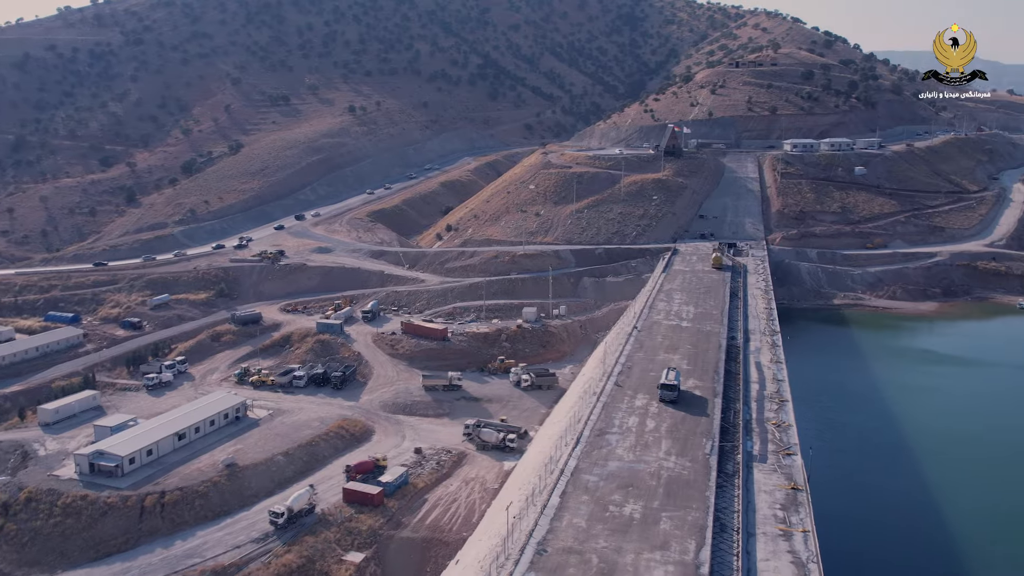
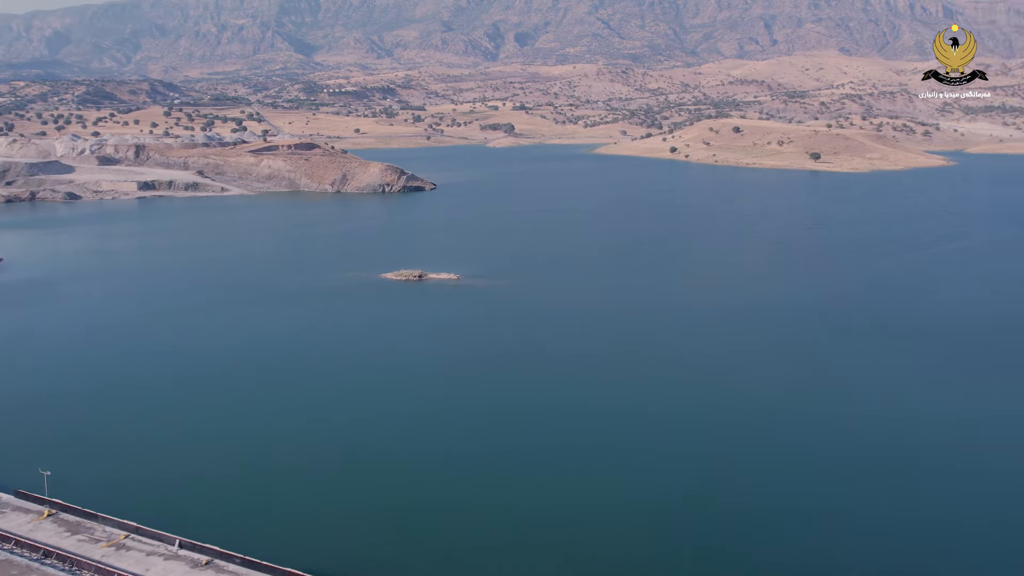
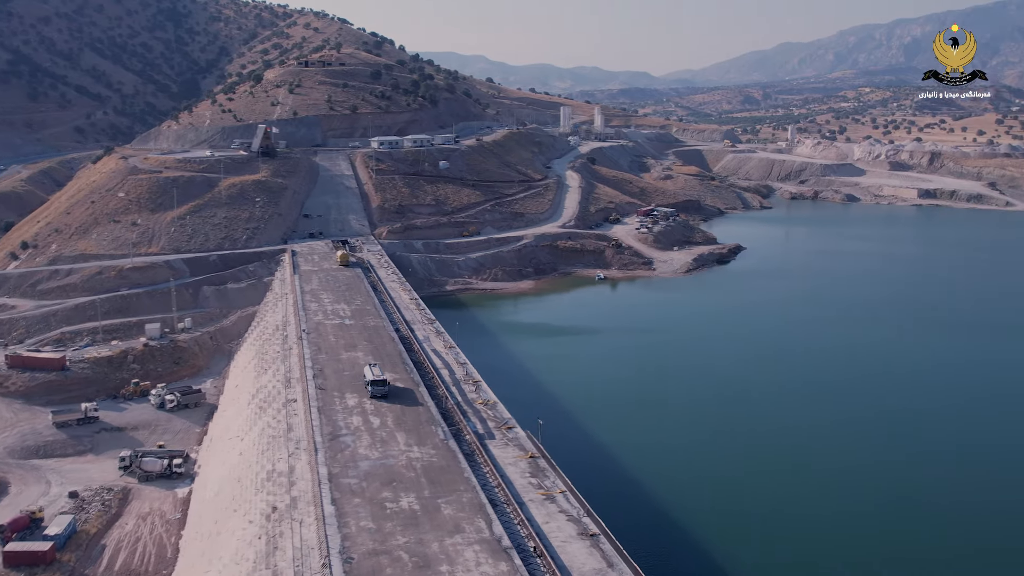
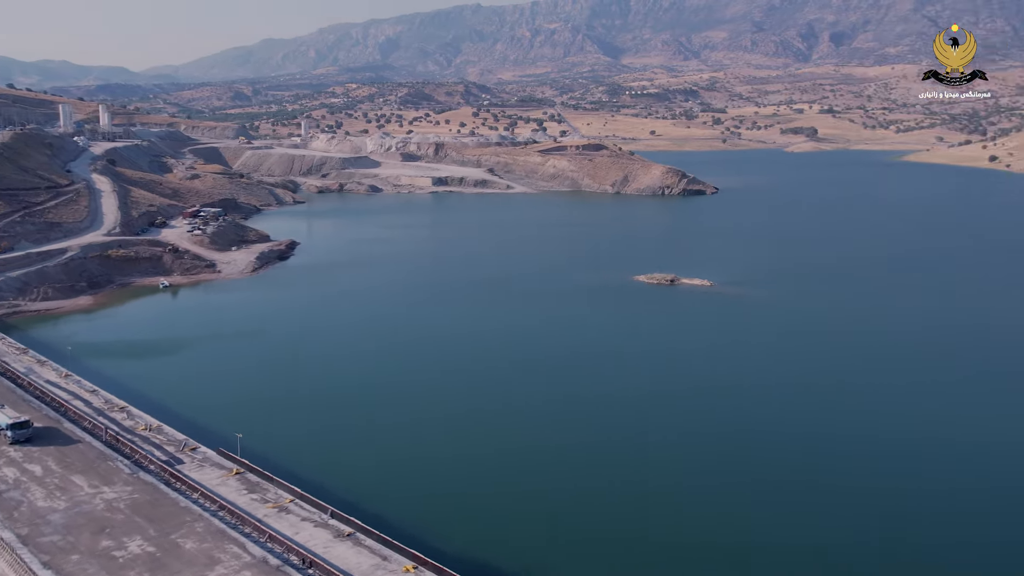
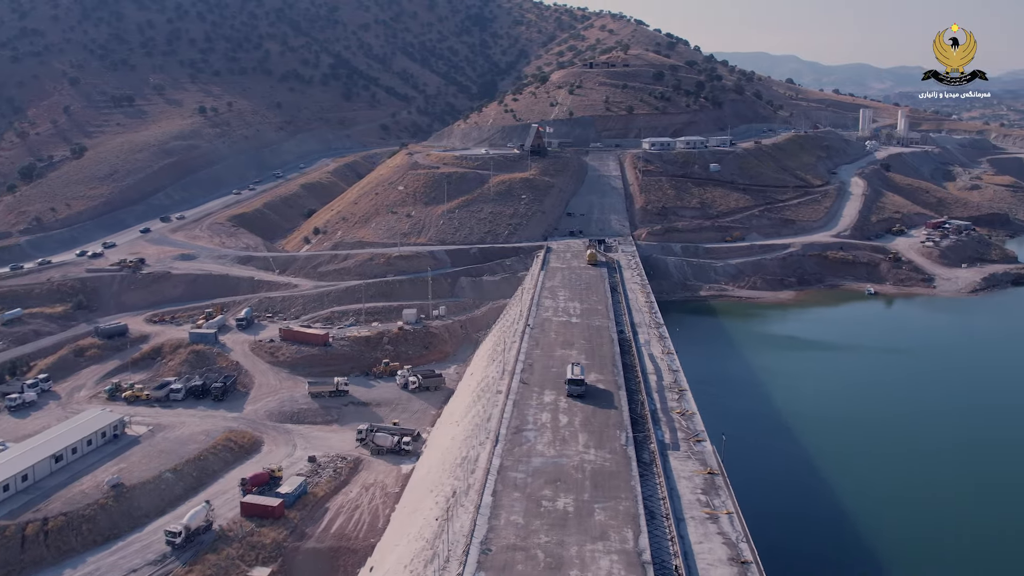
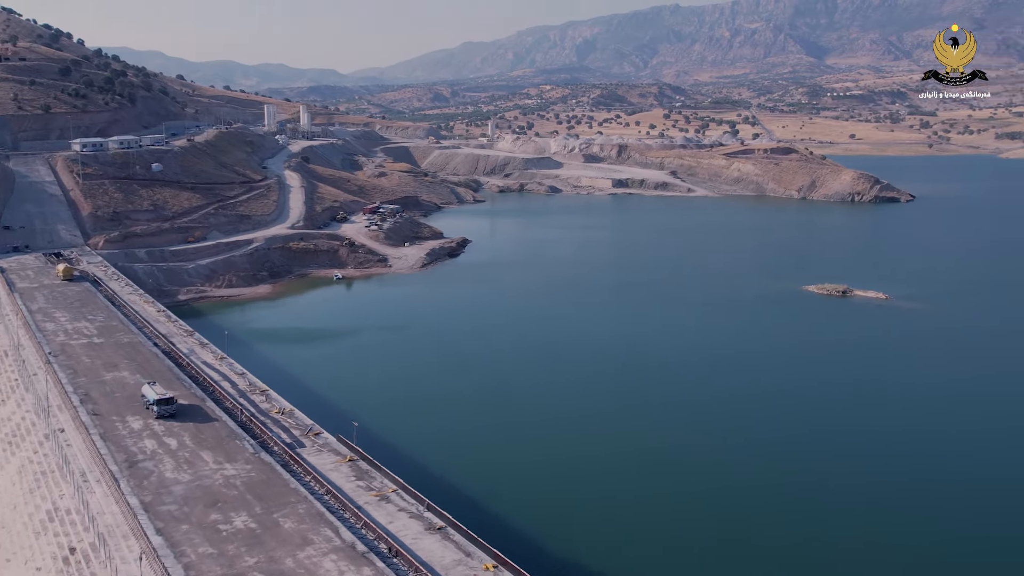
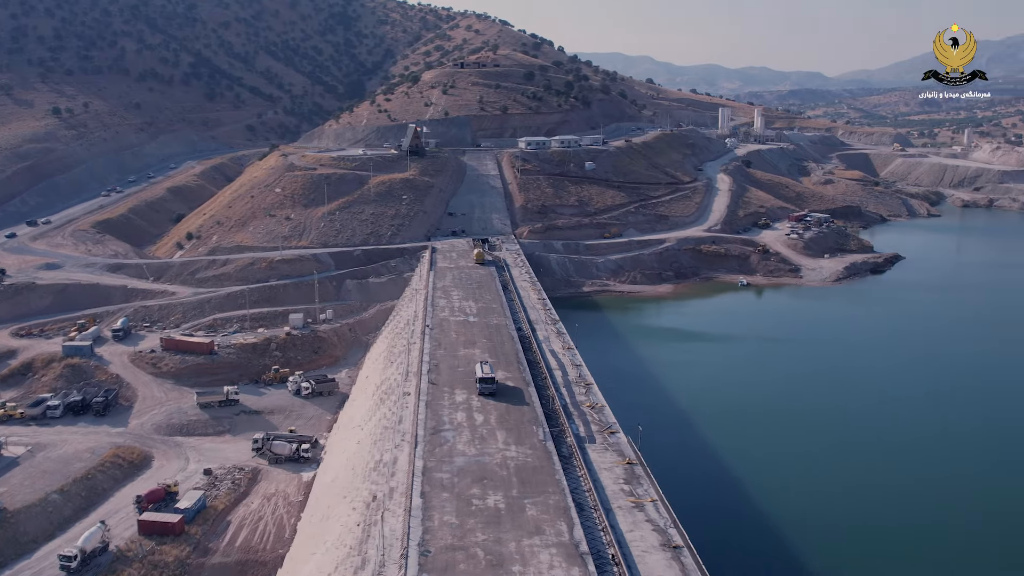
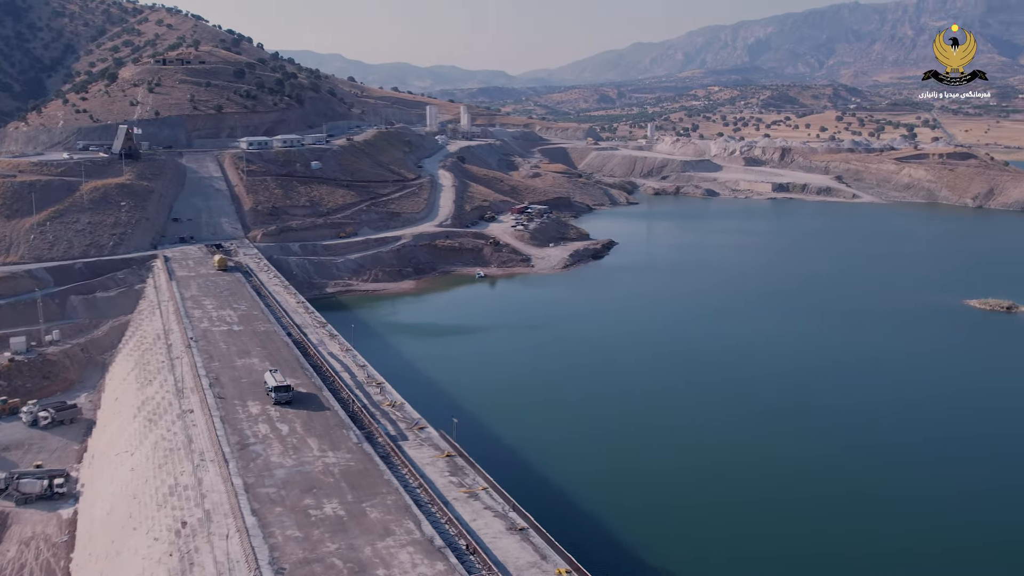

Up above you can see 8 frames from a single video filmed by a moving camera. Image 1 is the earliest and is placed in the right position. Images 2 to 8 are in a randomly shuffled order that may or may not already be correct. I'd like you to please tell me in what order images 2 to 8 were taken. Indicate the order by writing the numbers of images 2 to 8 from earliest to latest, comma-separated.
5, 7, 3, 8, 6, 4, 2
